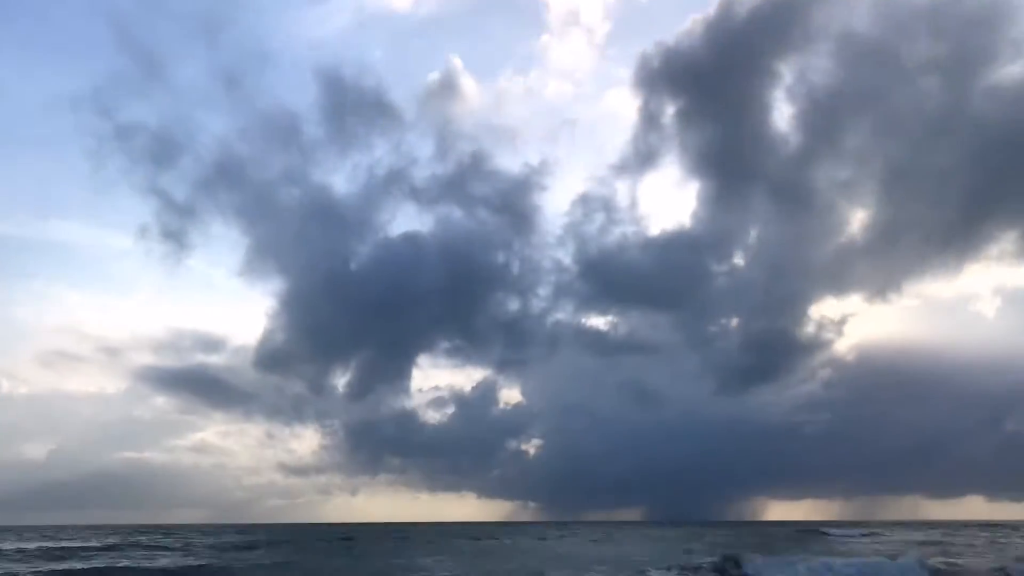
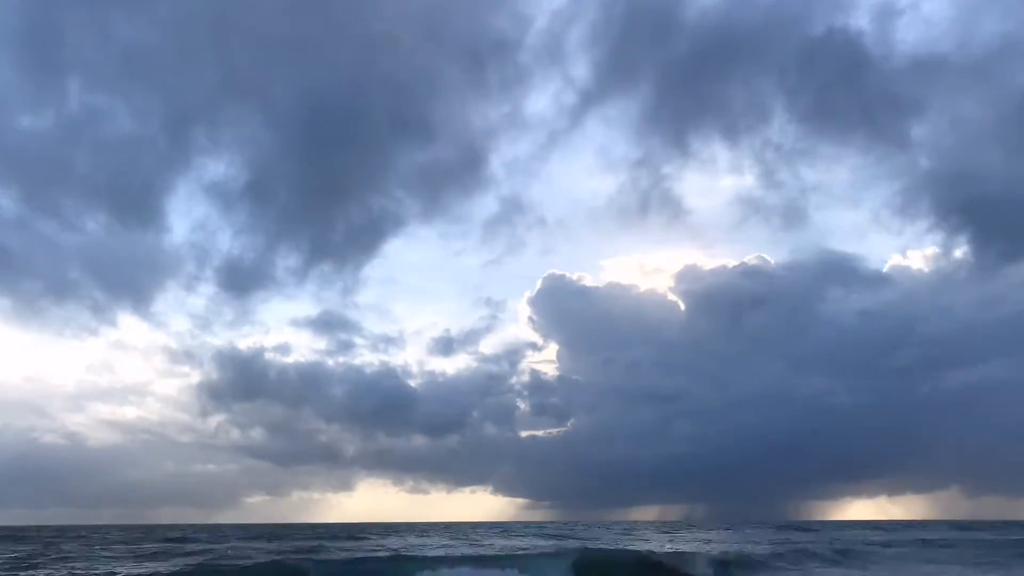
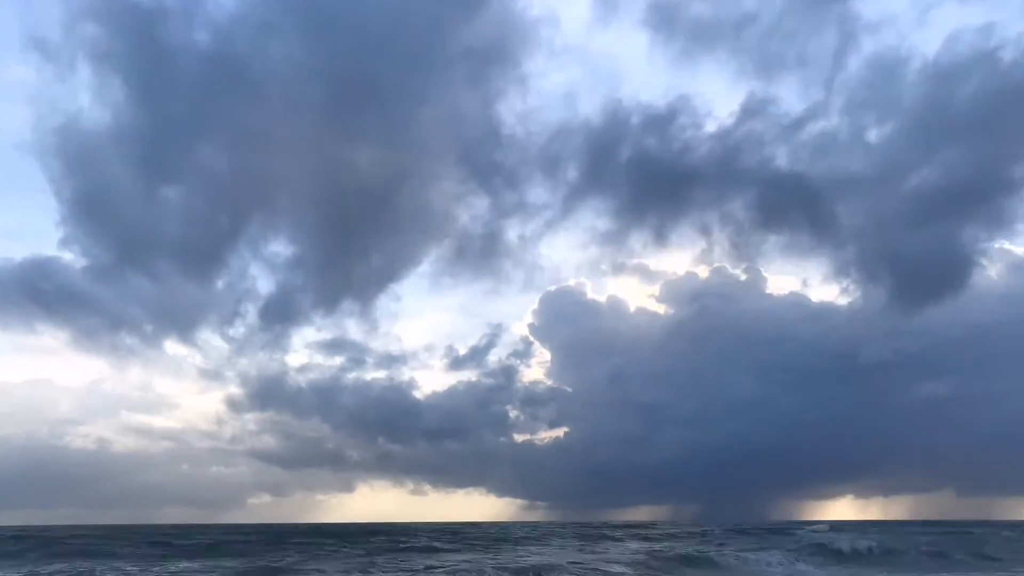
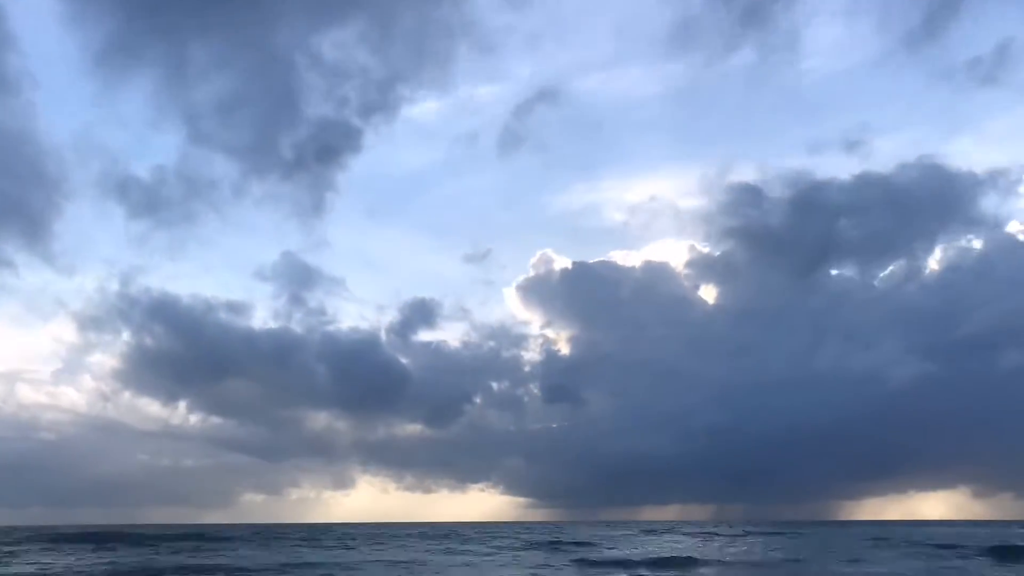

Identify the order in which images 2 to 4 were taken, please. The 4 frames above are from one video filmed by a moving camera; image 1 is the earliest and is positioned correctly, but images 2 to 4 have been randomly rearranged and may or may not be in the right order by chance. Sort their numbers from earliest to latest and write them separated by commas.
3, 2, 4
